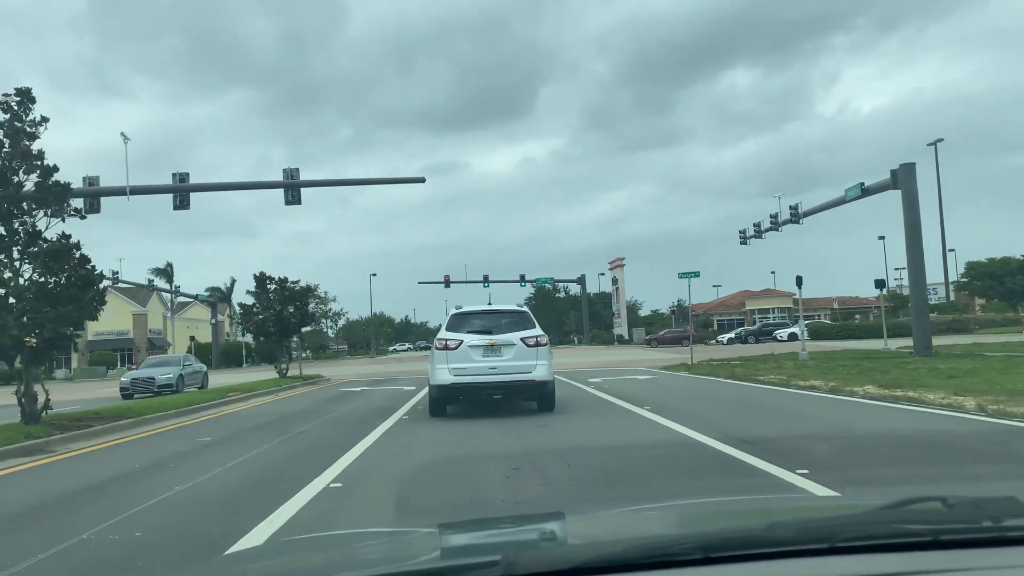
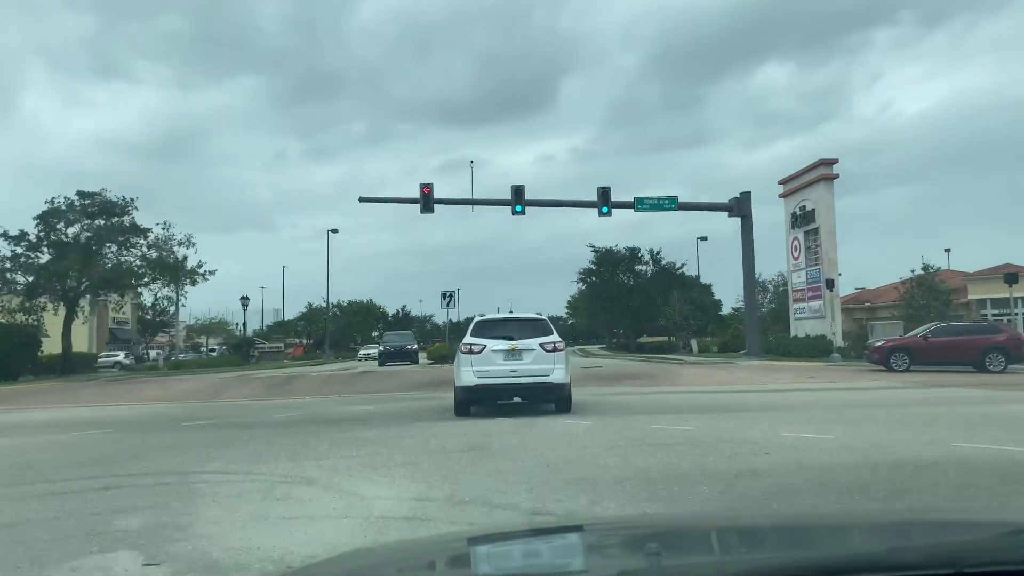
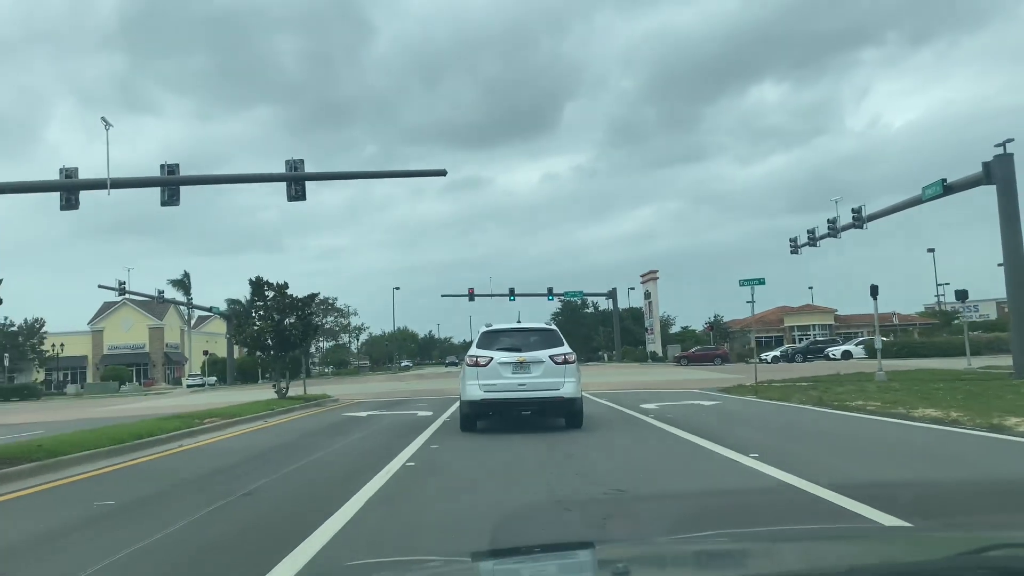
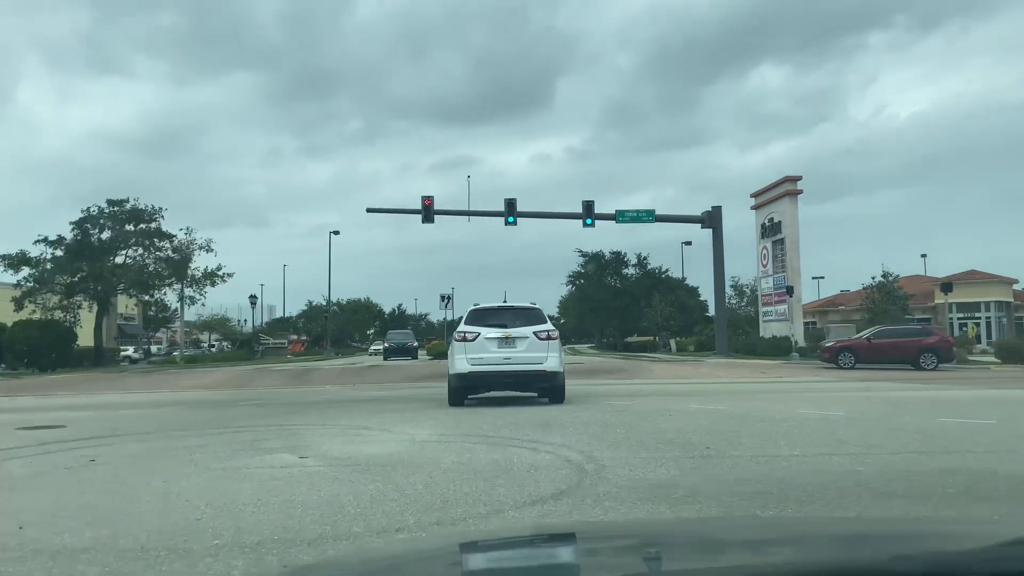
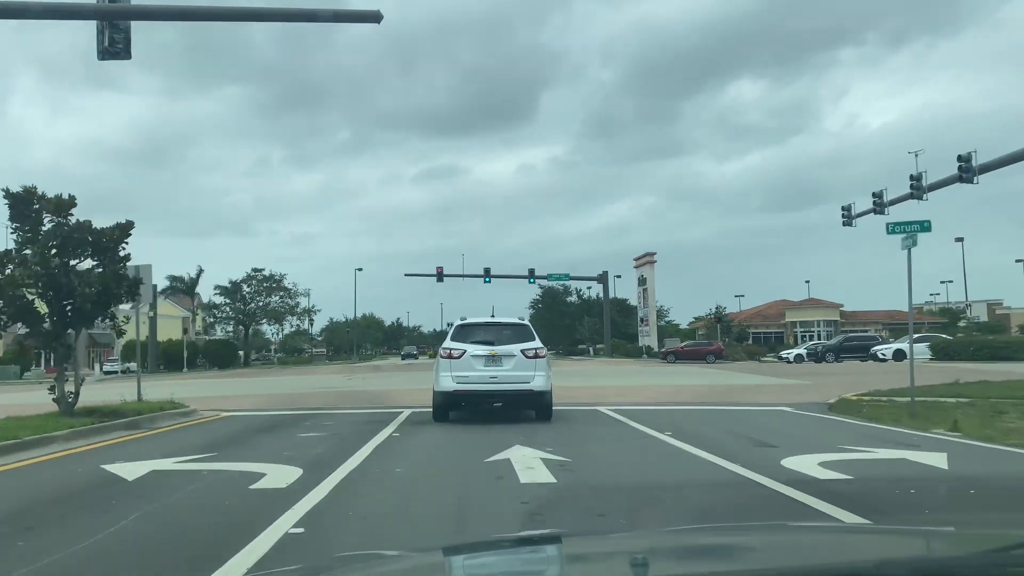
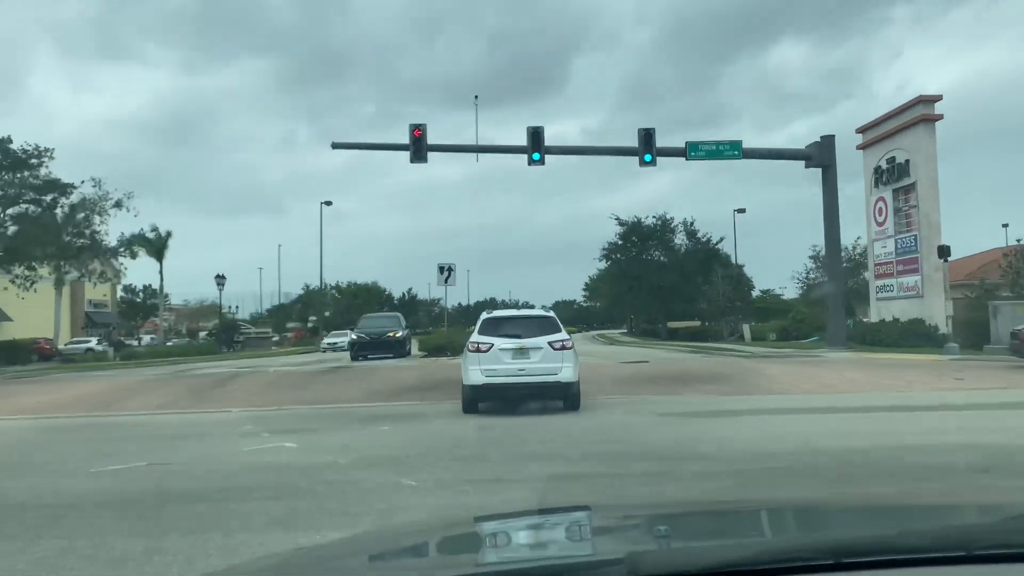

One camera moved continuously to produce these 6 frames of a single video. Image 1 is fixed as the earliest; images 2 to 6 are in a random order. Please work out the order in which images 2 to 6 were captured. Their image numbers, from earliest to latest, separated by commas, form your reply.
3, 5, 4, 2, 6
